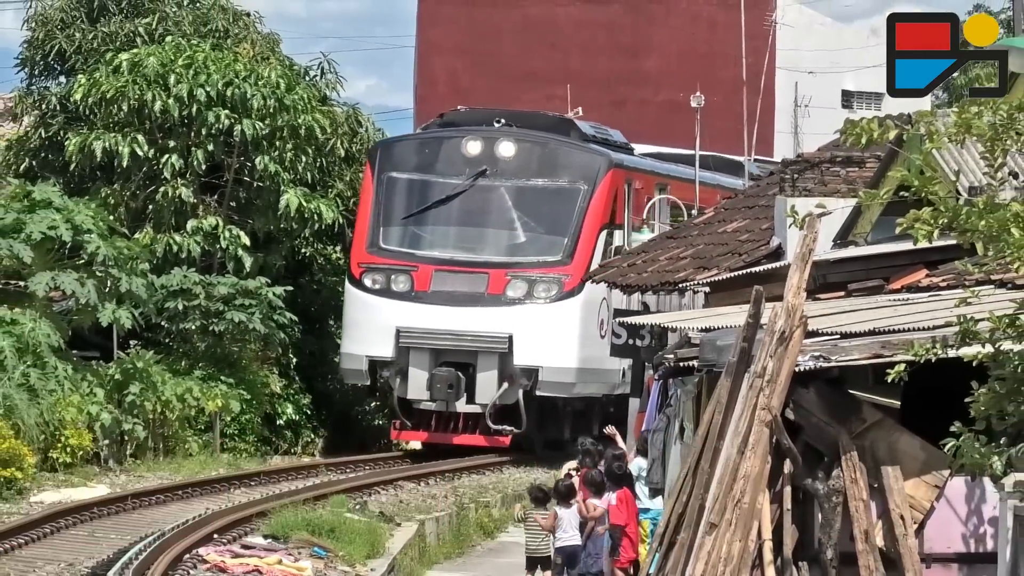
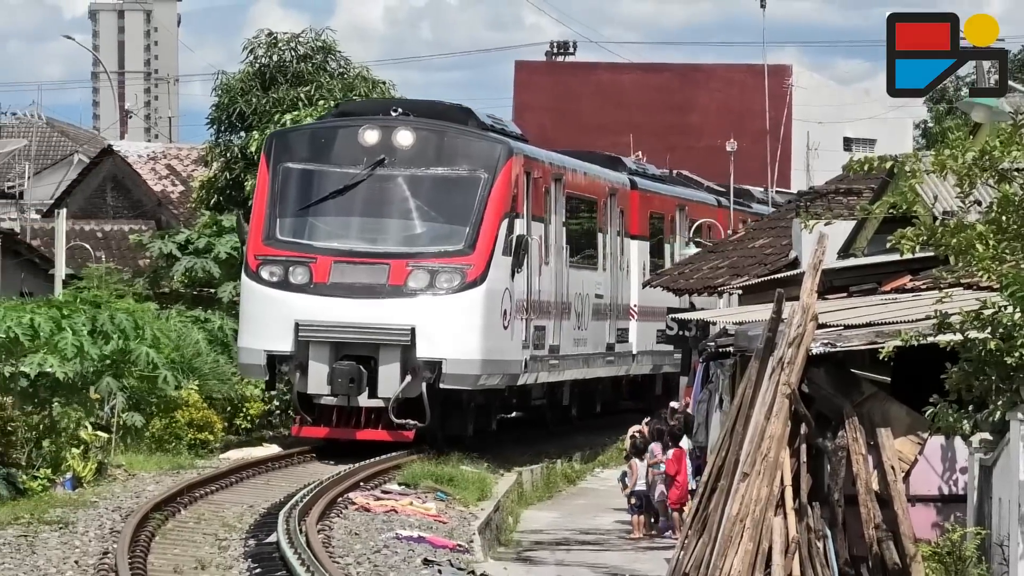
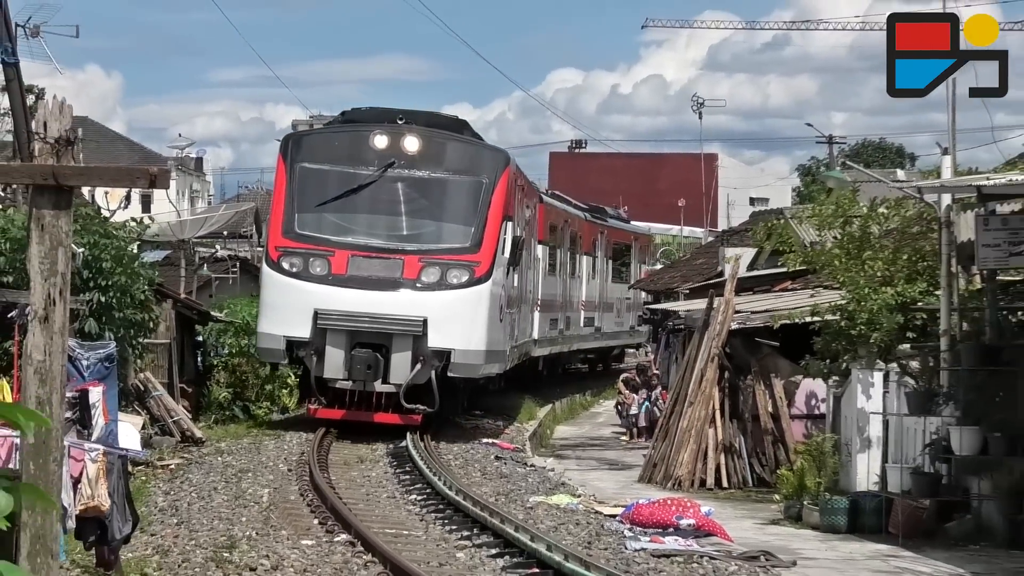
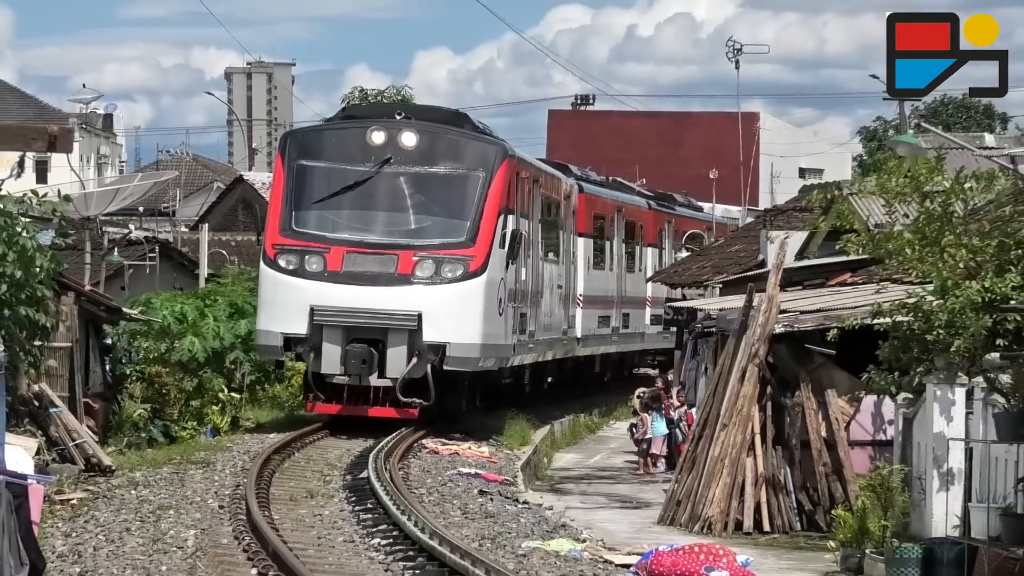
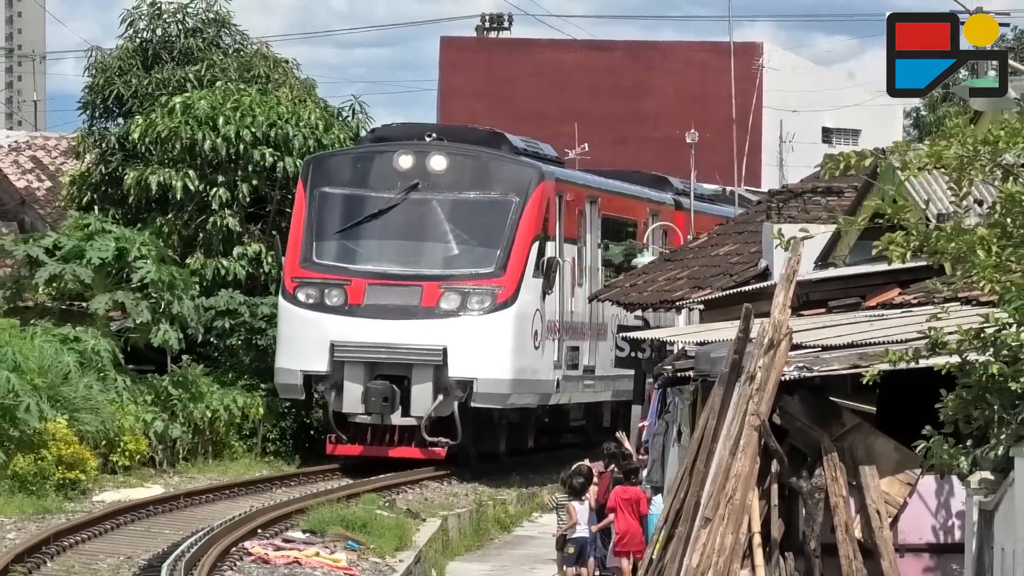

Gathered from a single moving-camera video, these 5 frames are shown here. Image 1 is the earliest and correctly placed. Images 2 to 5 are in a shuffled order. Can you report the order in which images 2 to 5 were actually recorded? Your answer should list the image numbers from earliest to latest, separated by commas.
5, 2, 4, 3
